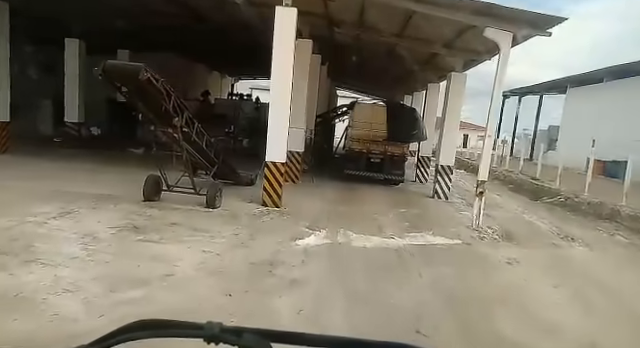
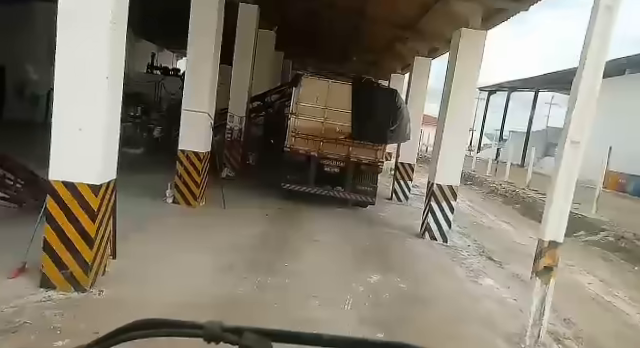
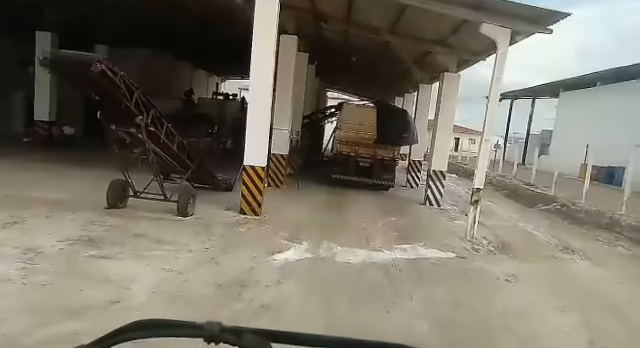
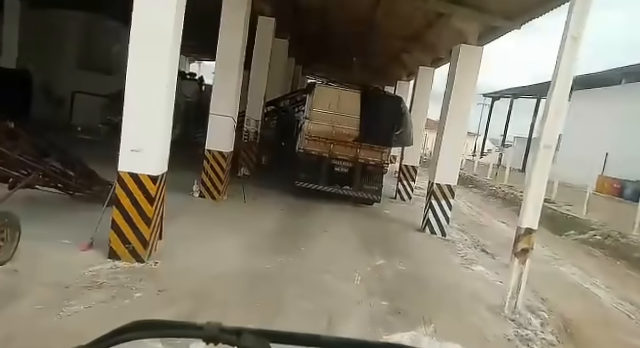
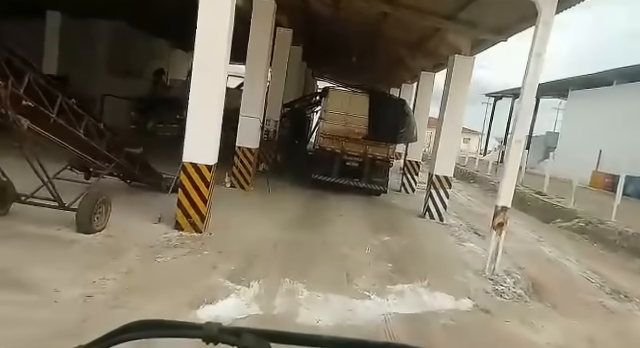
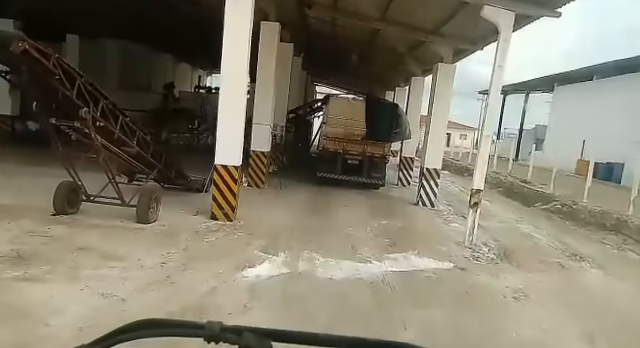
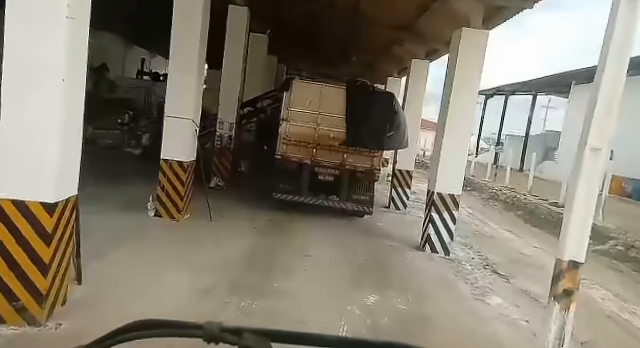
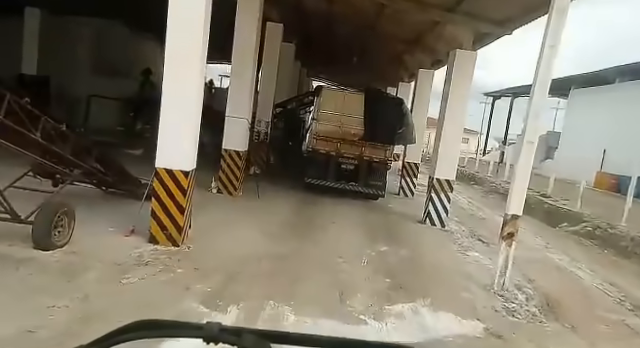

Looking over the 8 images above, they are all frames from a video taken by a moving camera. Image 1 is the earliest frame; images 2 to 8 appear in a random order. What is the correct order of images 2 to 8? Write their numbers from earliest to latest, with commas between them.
3, 6, 5, 8, 4, 2, 7
